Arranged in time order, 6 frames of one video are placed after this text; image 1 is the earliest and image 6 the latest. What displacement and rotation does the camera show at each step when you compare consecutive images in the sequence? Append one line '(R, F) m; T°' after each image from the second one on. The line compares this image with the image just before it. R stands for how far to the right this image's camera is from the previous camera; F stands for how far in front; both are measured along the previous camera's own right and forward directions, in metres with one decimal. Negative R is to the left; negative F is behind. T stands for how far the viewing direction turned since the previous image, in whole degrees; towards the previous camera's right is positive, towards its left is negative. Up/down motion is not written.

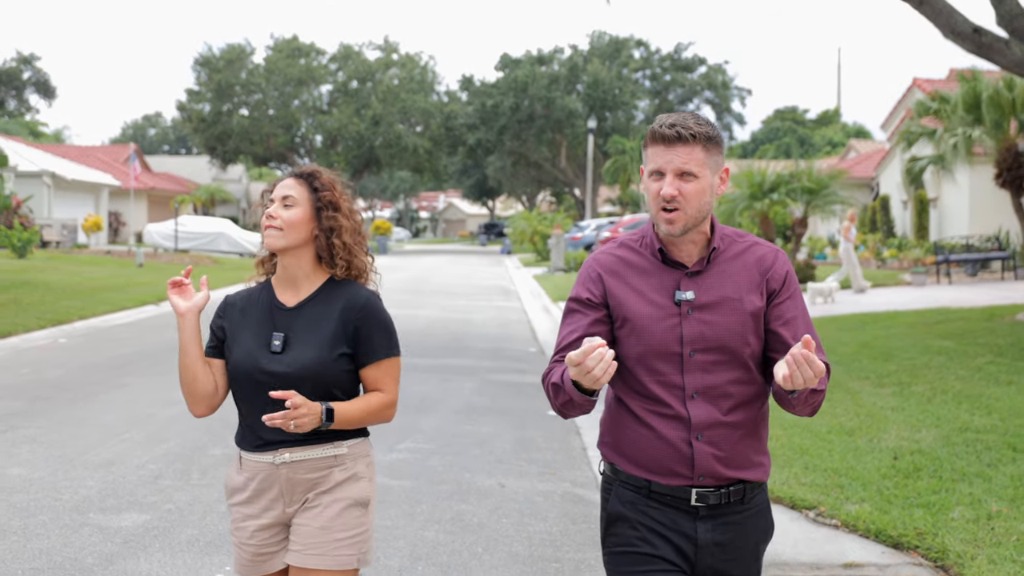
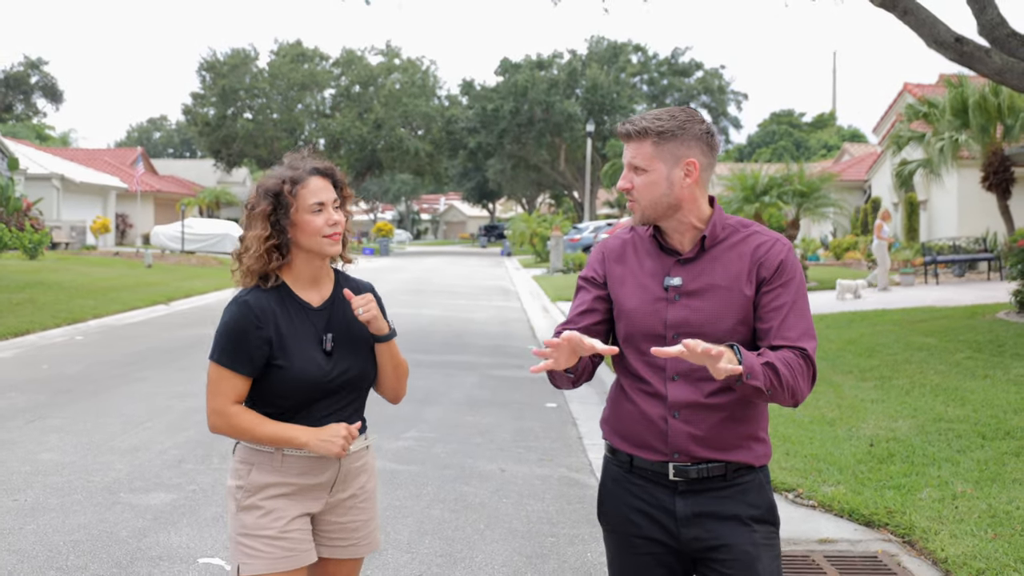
(0.0, -0.4) m; 0°
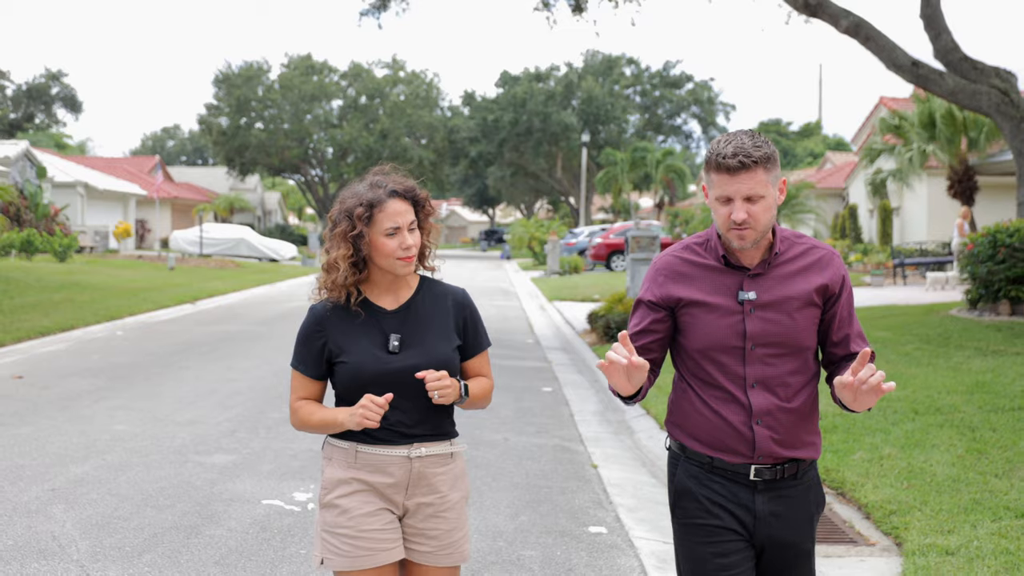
(0.0, -1.2) m; 0°
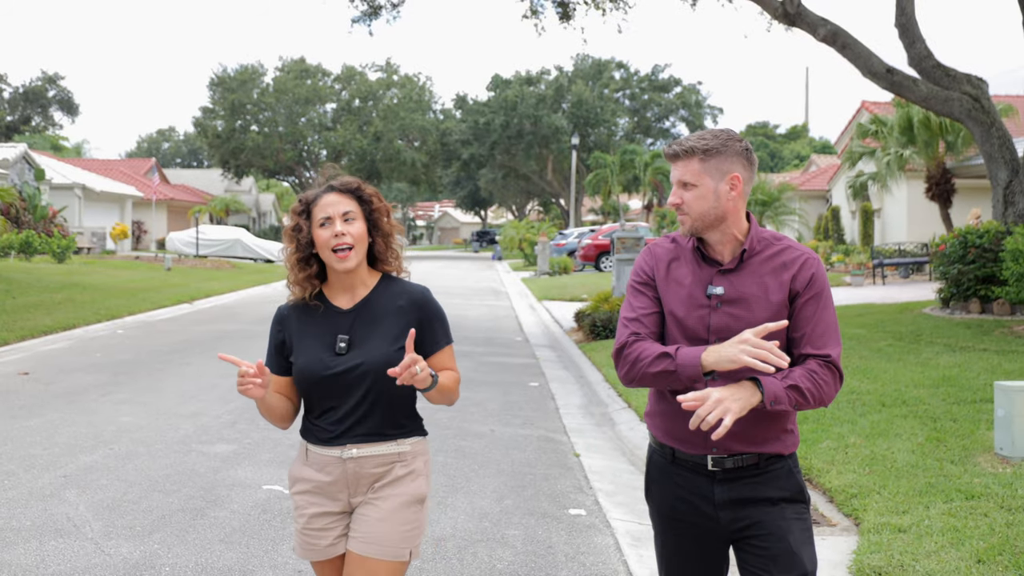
(+0.1, -0.4) m; 0°
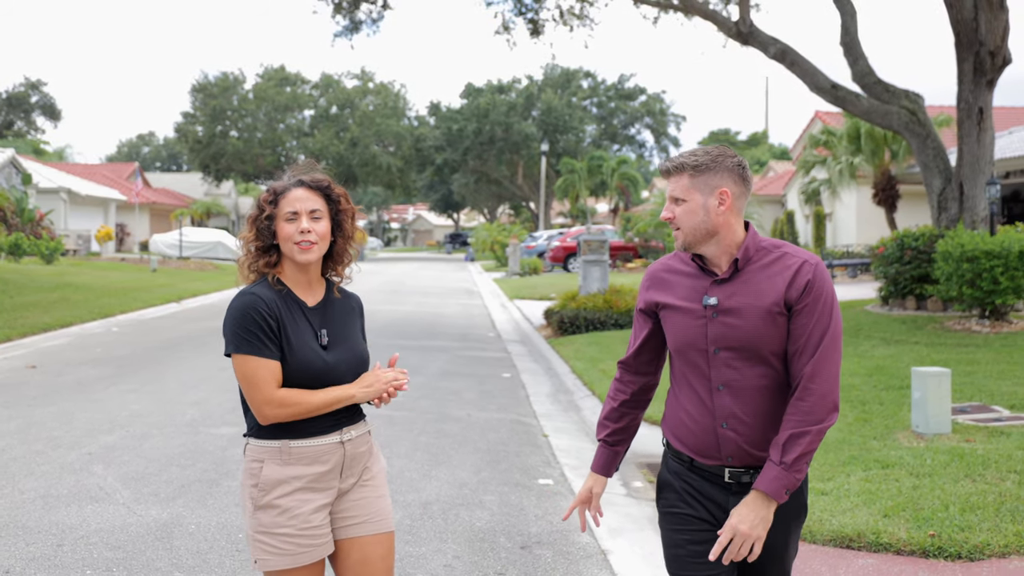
(0.0, -0.9) m; +2°
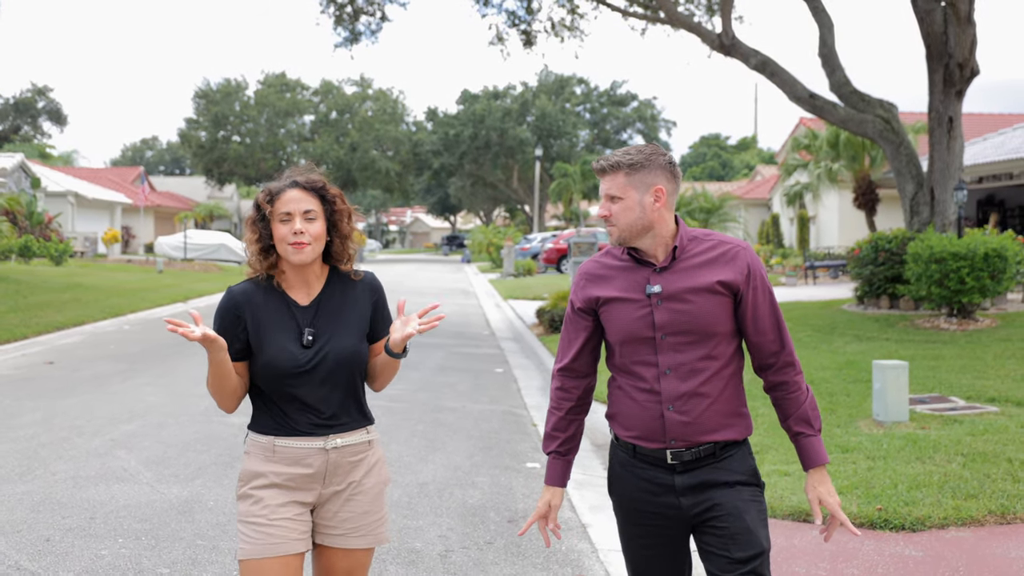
(+0.1, -0.7) m; 0°
